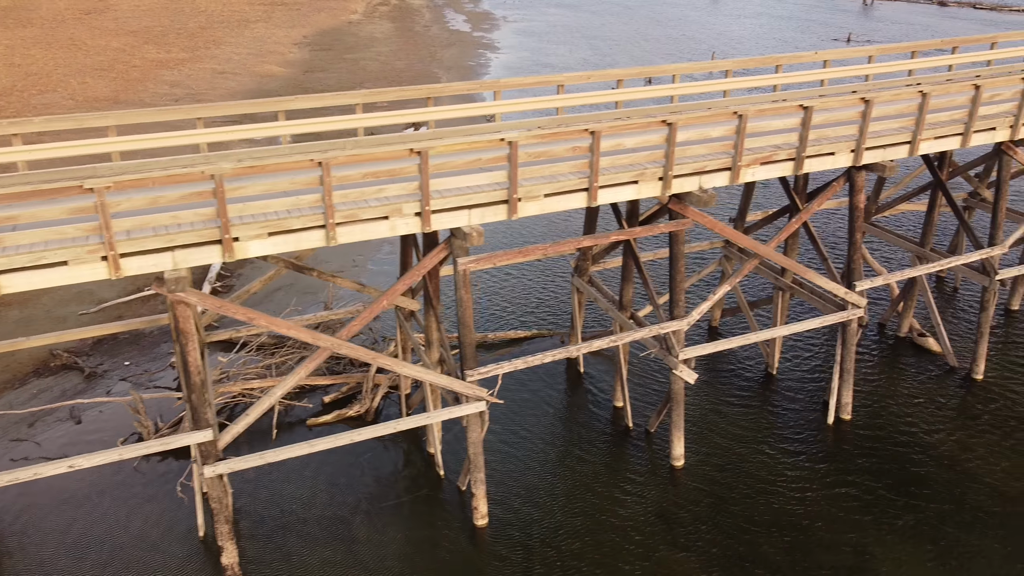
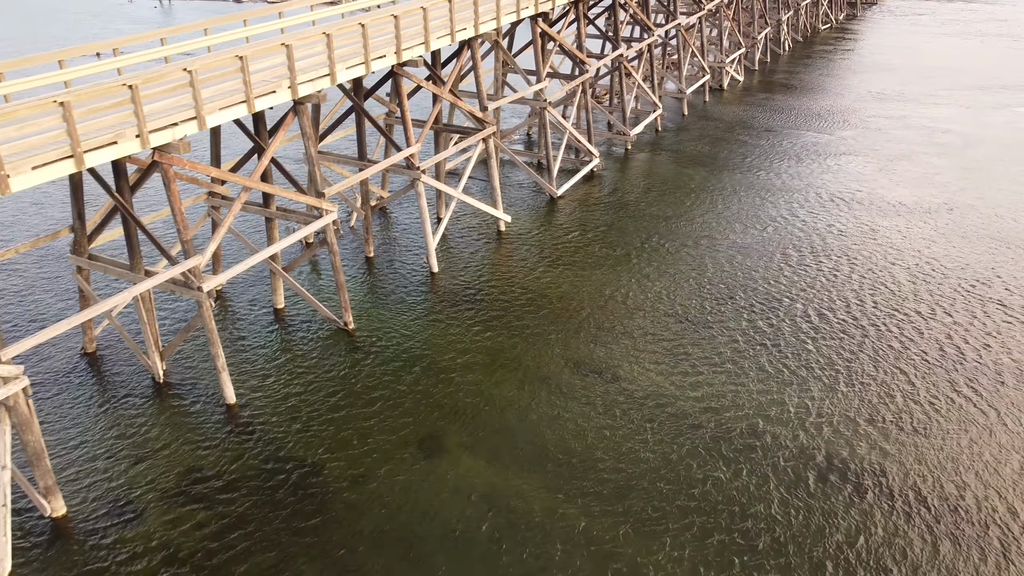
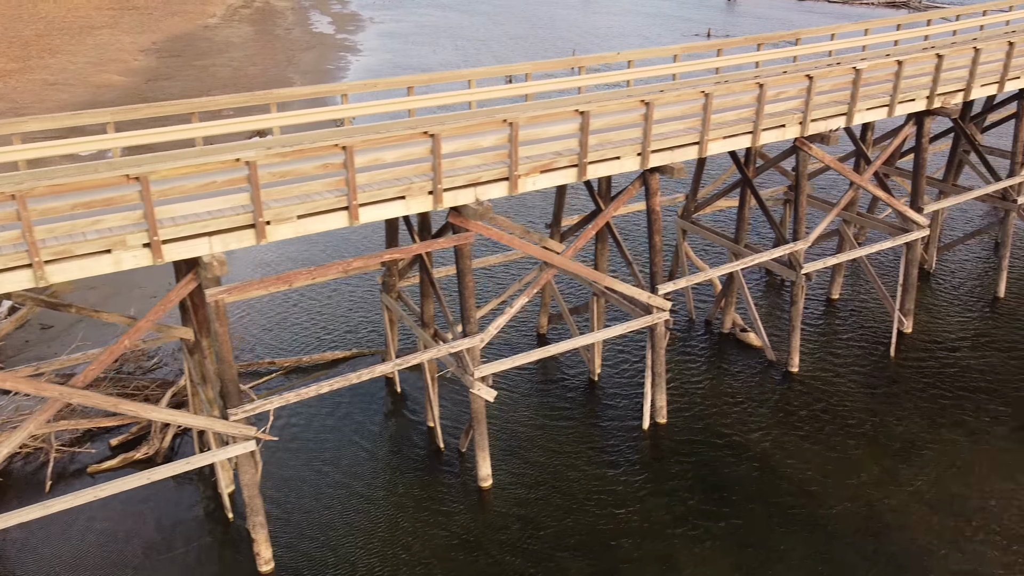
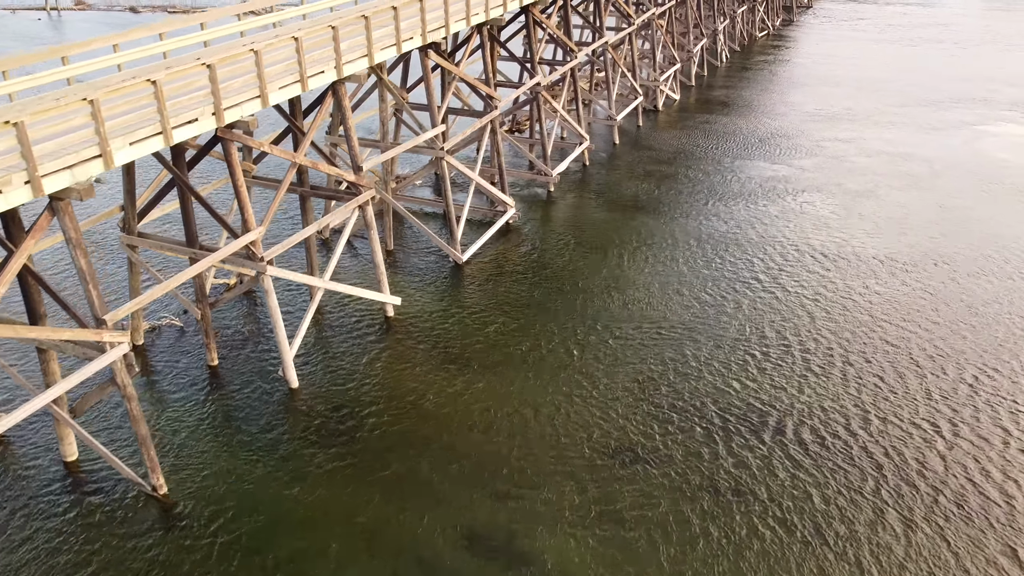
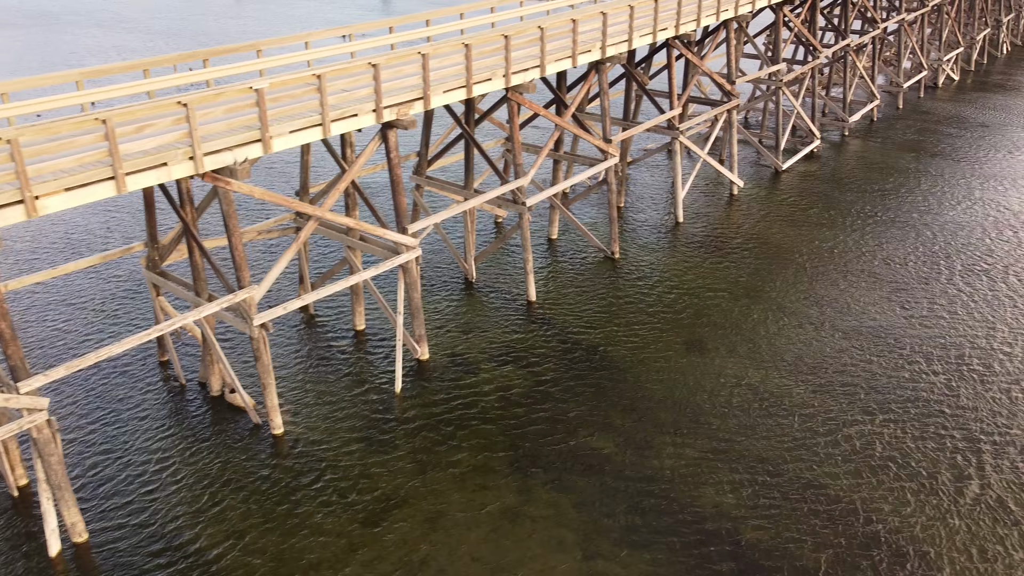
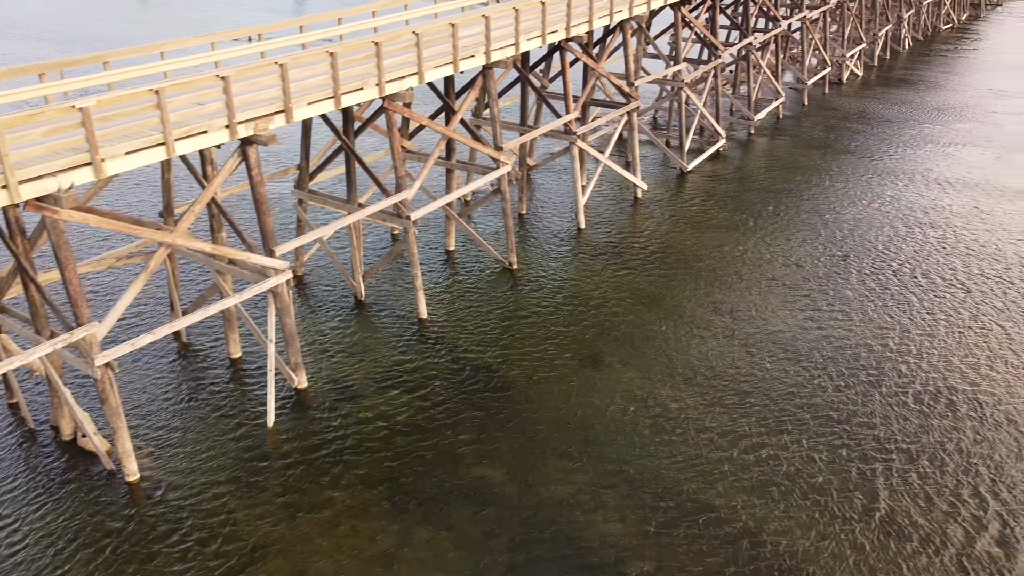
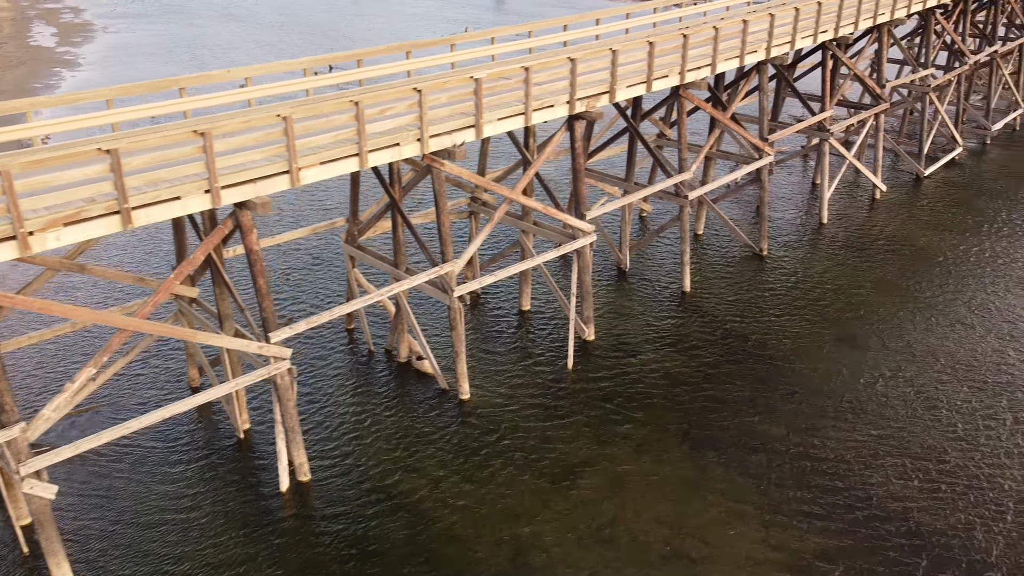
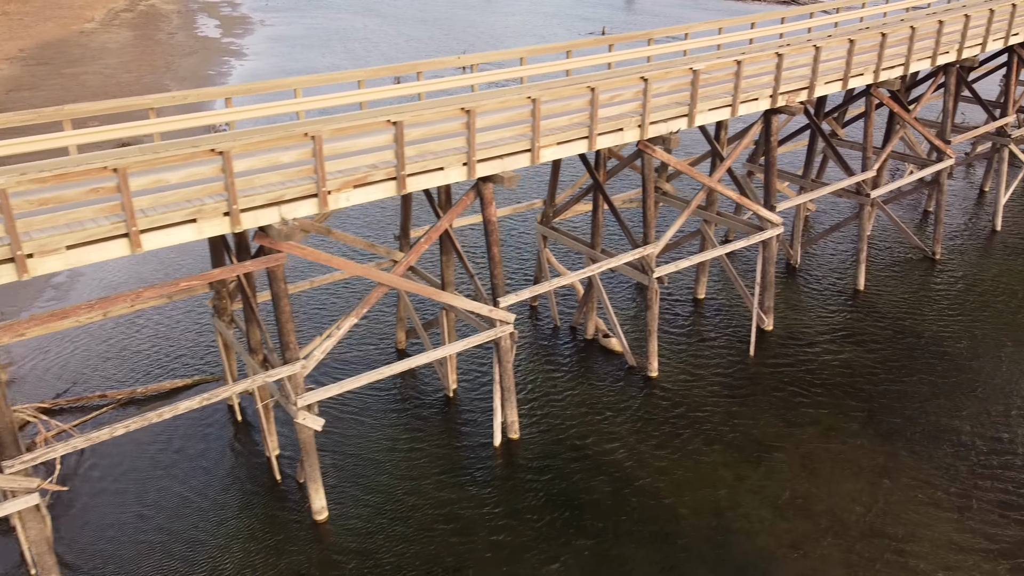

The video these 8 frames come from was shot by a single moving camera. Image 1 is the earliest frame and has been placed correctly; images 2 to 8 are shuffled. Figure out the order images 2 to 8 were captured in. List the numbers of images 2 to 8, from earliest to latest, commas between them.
3, 8, 7, 5, 6, 2, 4
